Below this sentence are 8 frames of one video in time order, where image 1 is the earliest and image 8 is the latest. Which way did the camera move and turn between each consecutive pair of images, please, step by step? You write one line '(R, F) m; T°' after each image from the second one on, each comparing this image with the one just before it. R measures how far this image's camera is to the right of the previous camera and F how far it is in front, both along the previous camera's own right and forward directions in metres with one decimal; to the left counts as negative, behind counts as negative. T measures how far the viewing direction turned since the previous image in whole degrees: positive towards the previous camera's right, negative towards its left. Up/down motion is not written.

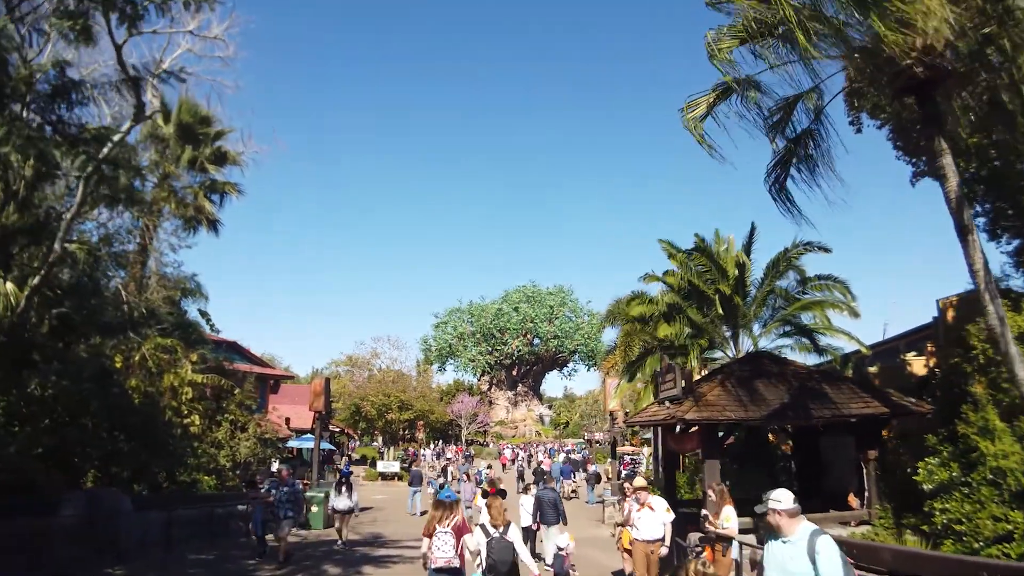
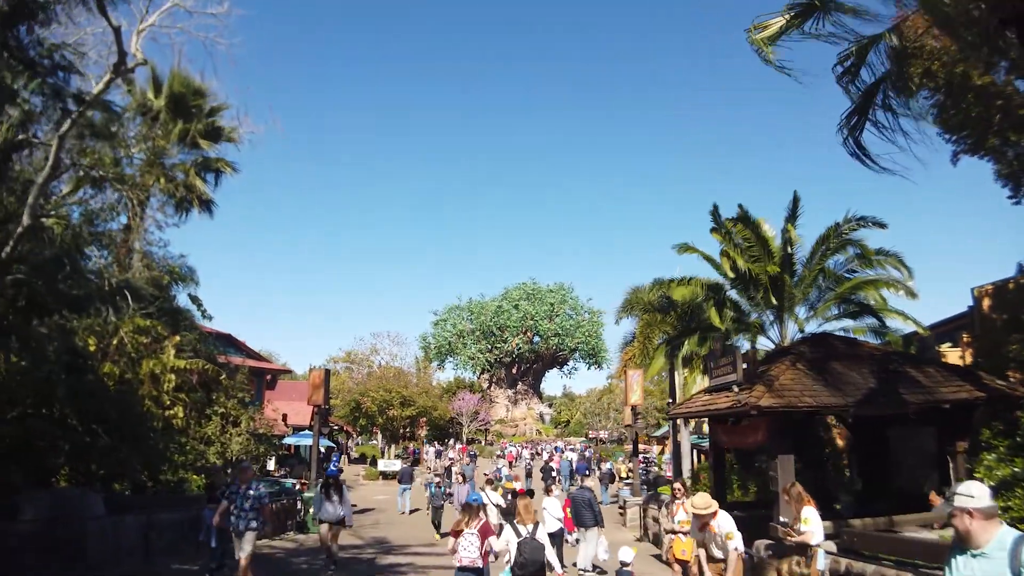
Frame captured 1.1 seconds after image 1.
(-0.5, +1.7) m; 0°
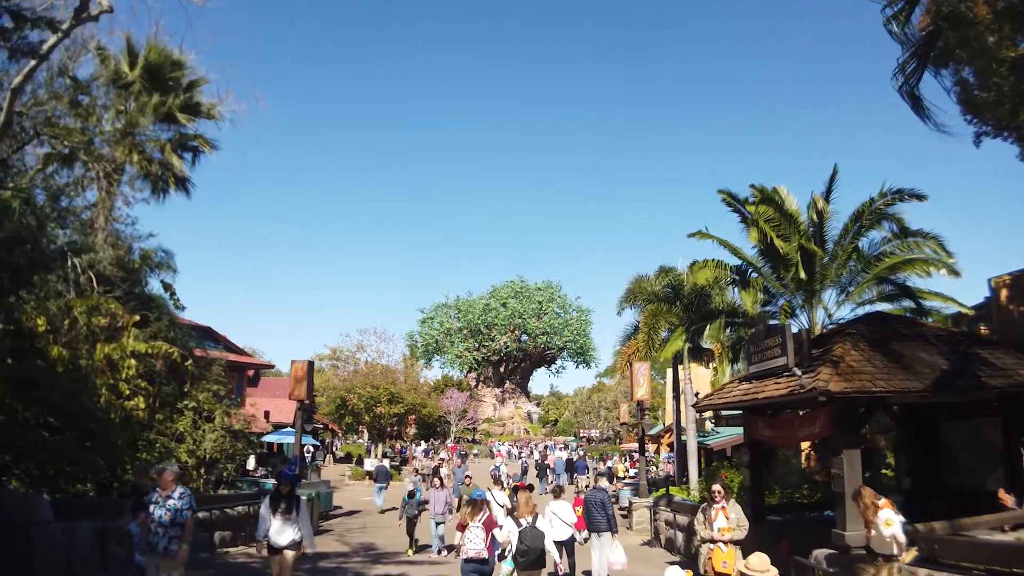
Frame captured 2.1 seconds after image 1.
(-0.3, +1.5) m; +1°
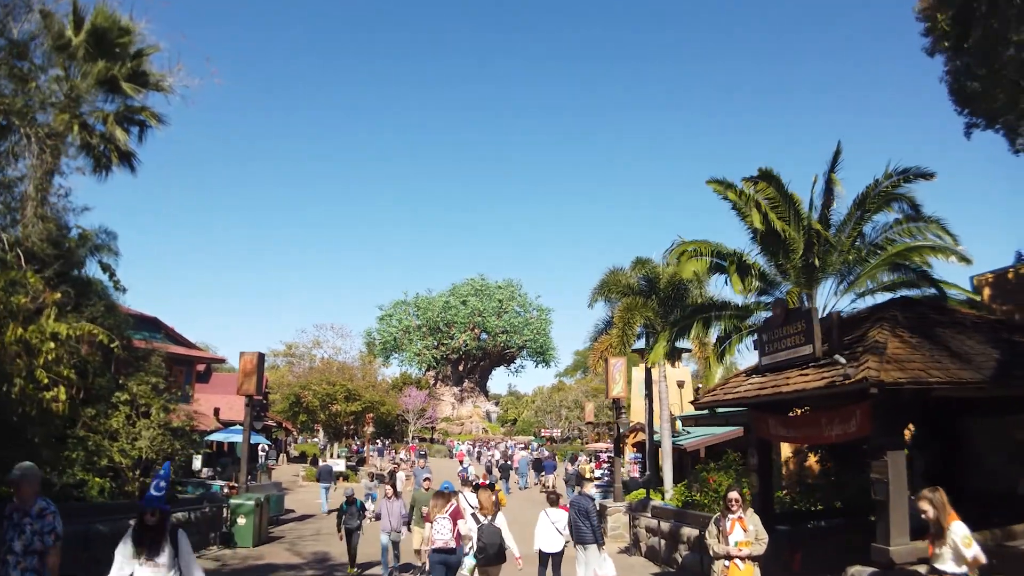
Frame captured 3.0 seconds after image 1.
(-0.3, +1.3) m; +3°
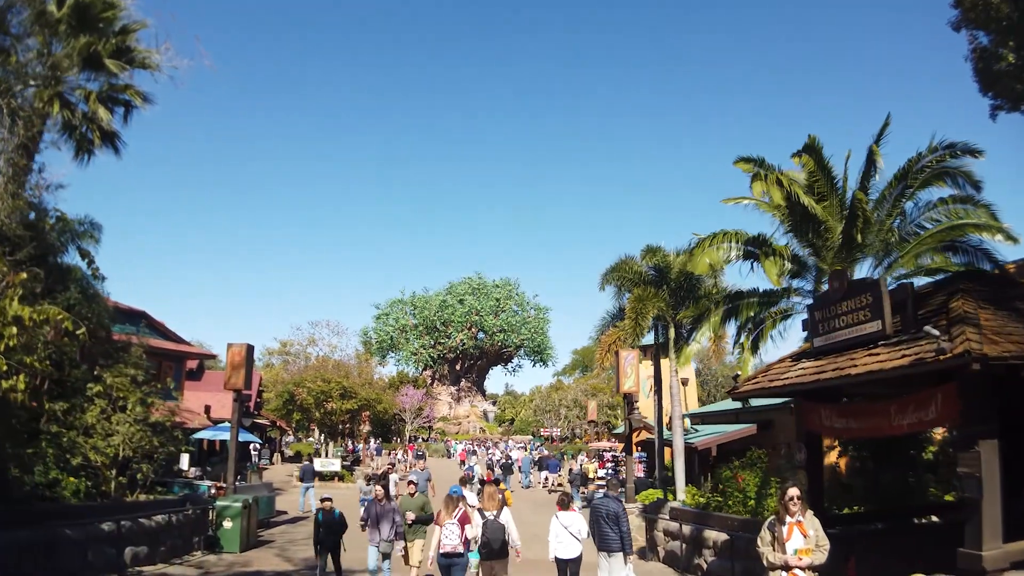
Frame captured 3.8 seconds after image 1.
(-0.2, +1.1) m; 0°
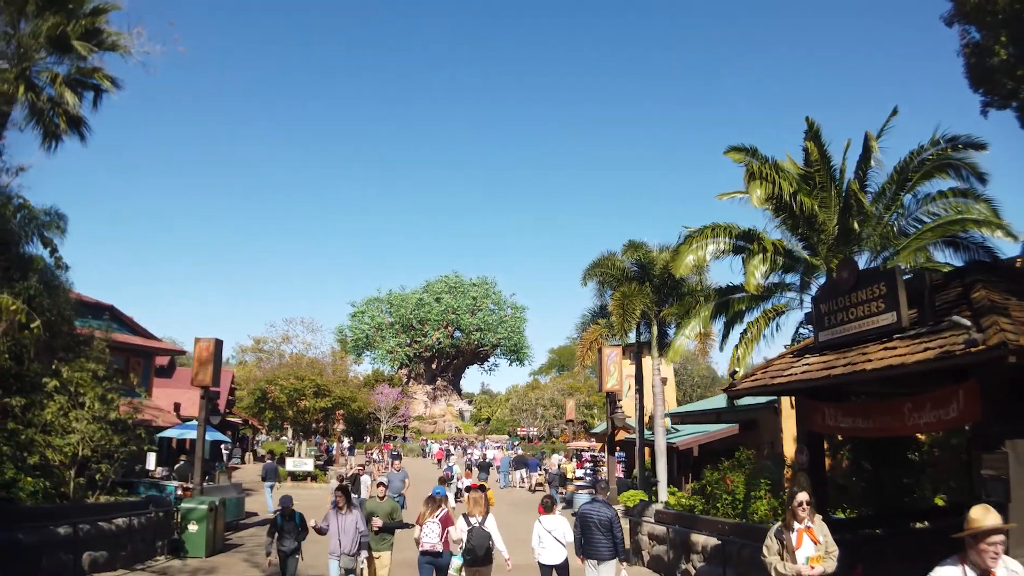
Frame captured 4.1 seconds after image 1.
(-0.1, +0.5) m; +2°
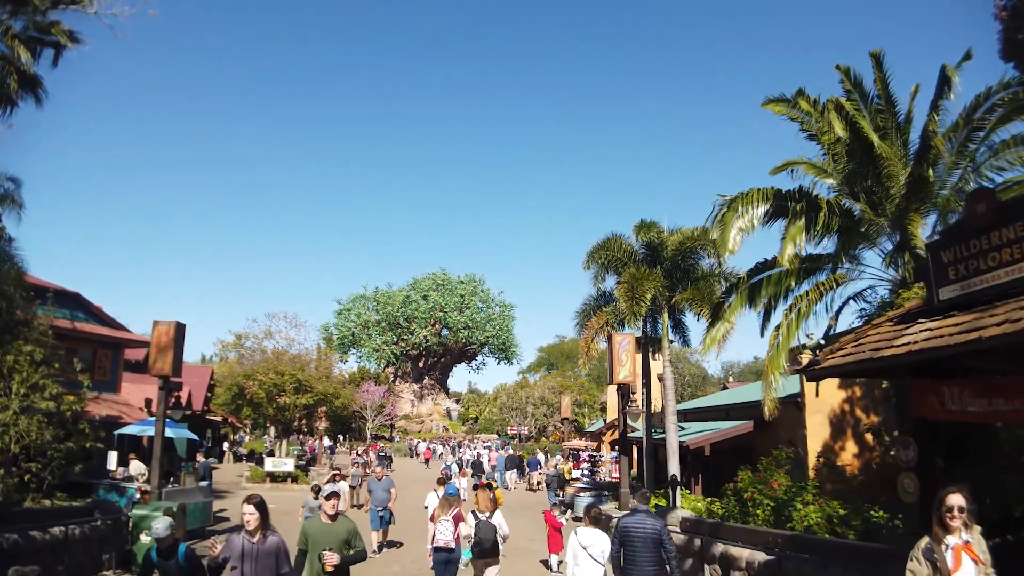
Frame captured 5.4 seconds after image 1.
(-0.3, +1.8) m; +1°
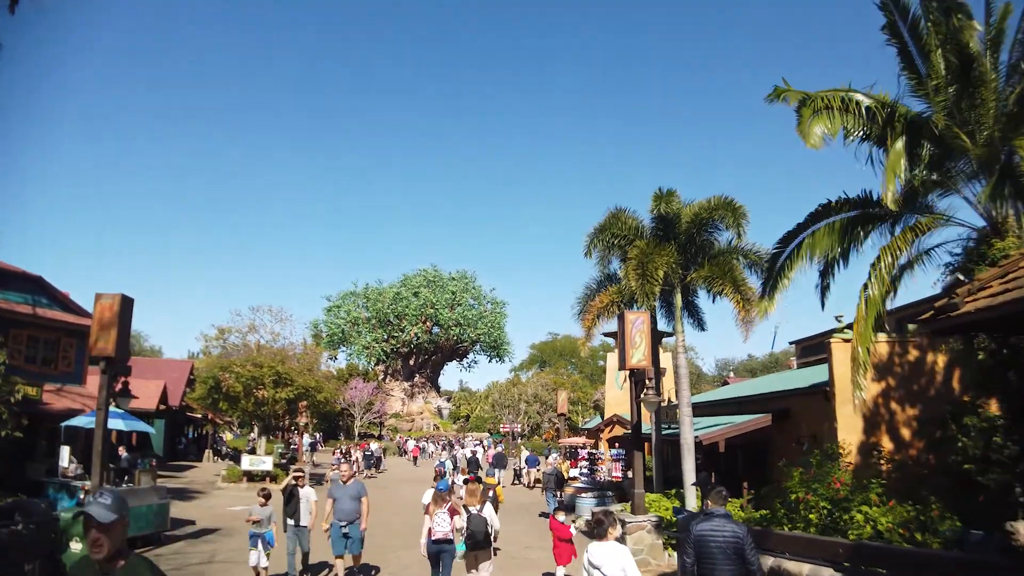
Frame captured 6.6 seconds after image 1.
(-0.1, +1.9) m; +1°
